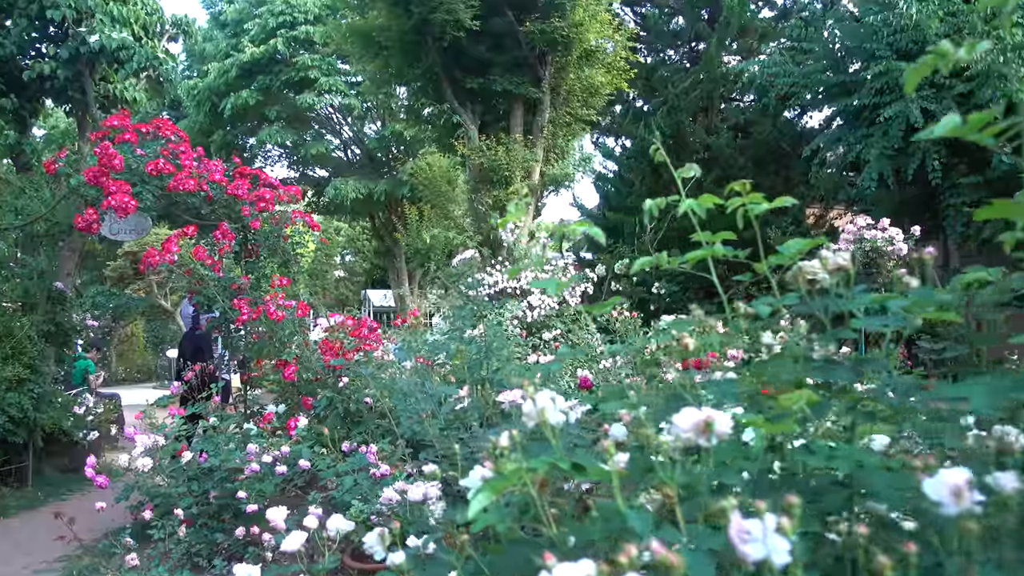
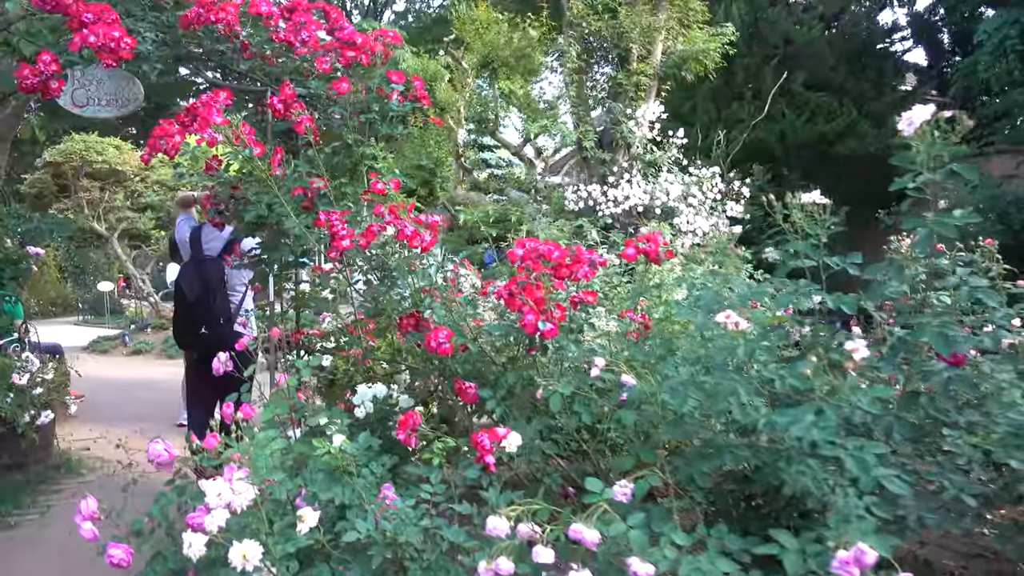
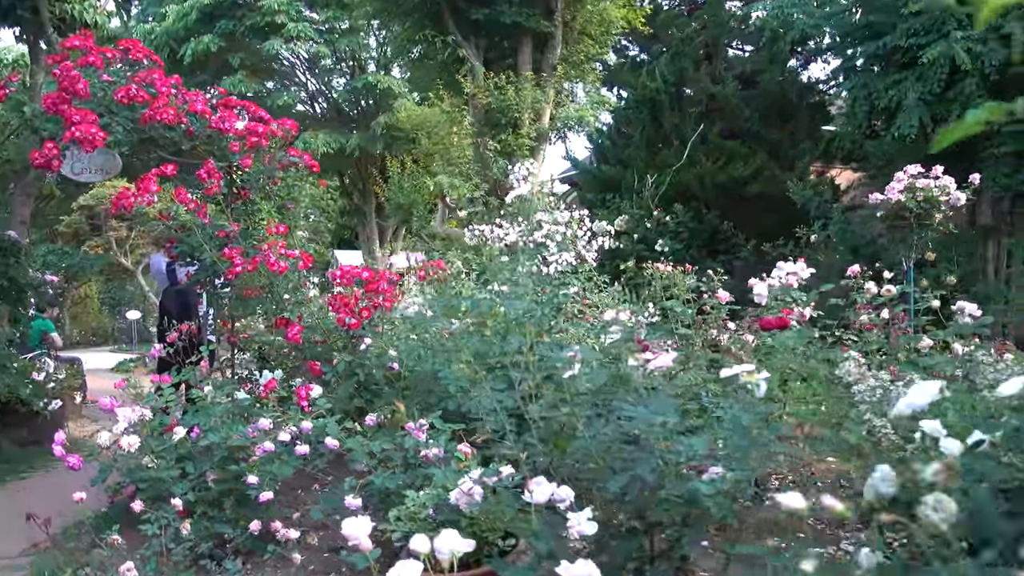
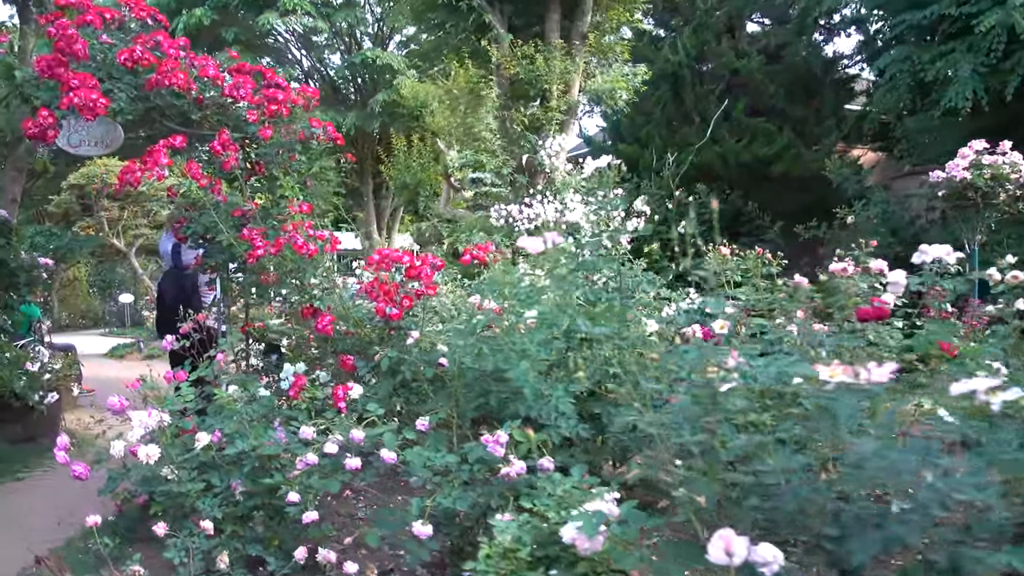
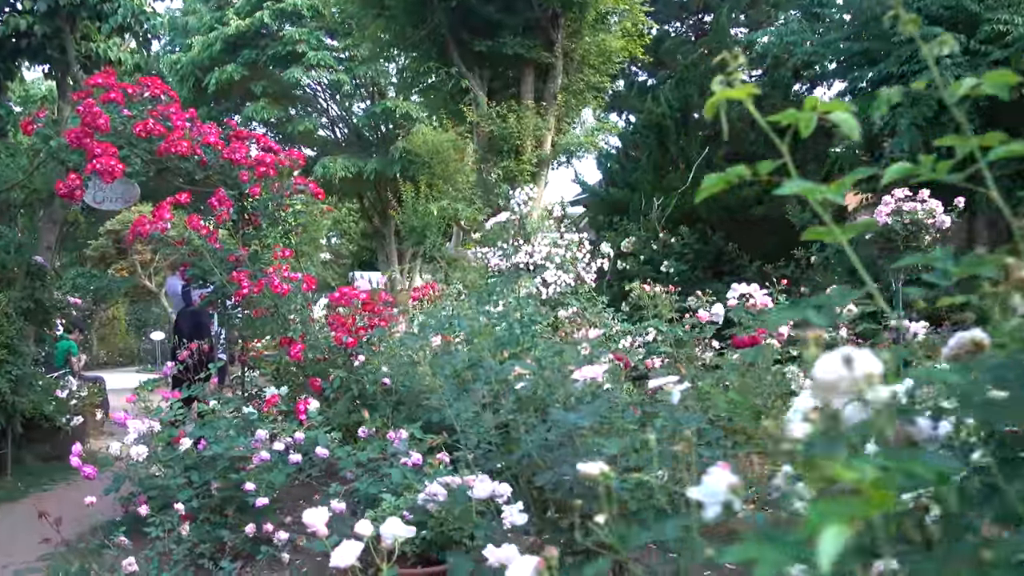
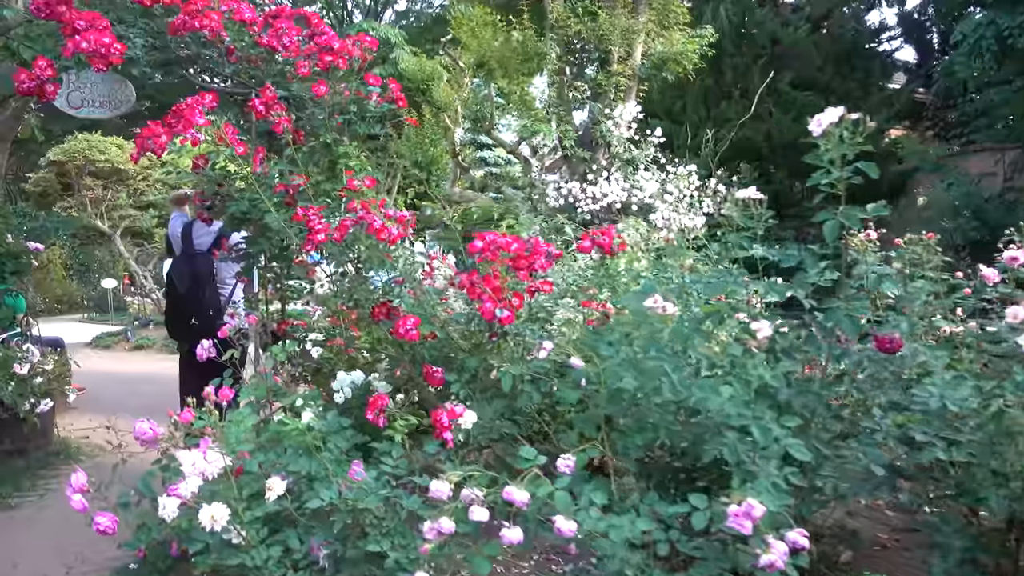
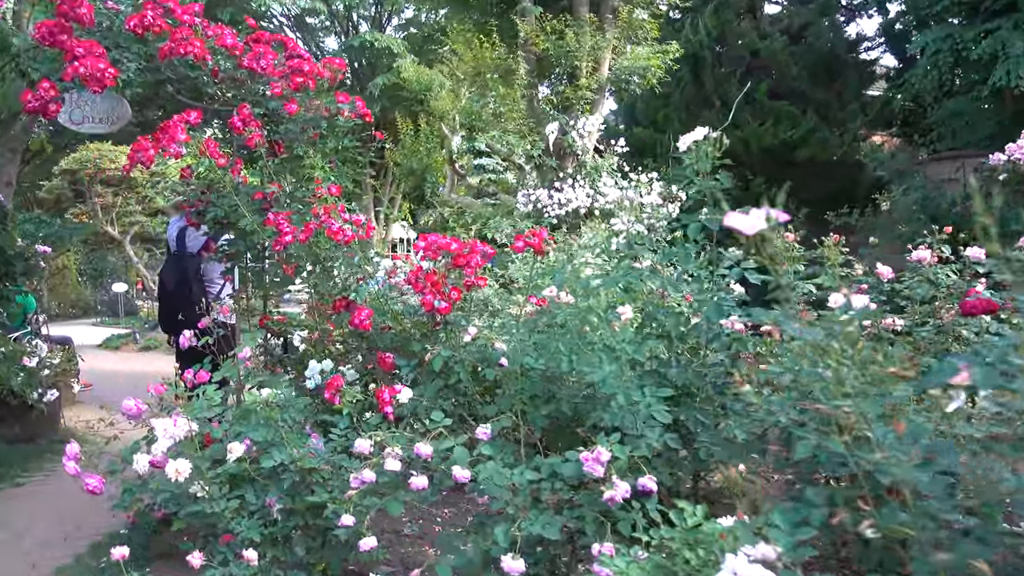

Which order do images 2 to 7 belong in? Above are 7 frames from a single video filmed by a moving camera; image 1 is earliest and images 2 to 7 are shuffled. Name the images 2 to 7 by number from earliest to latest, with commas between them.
5, 3, 4, 7, 6, 2
